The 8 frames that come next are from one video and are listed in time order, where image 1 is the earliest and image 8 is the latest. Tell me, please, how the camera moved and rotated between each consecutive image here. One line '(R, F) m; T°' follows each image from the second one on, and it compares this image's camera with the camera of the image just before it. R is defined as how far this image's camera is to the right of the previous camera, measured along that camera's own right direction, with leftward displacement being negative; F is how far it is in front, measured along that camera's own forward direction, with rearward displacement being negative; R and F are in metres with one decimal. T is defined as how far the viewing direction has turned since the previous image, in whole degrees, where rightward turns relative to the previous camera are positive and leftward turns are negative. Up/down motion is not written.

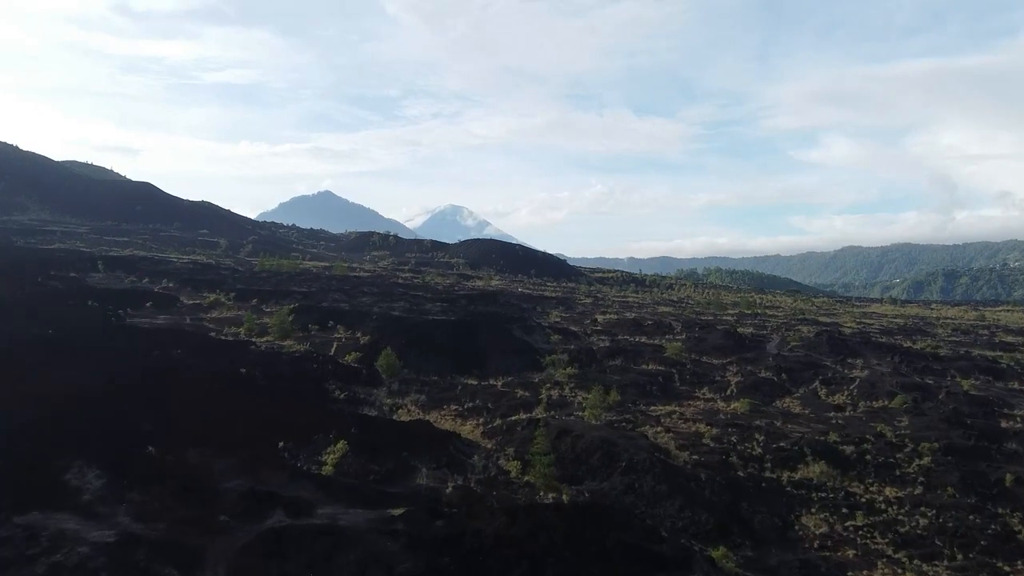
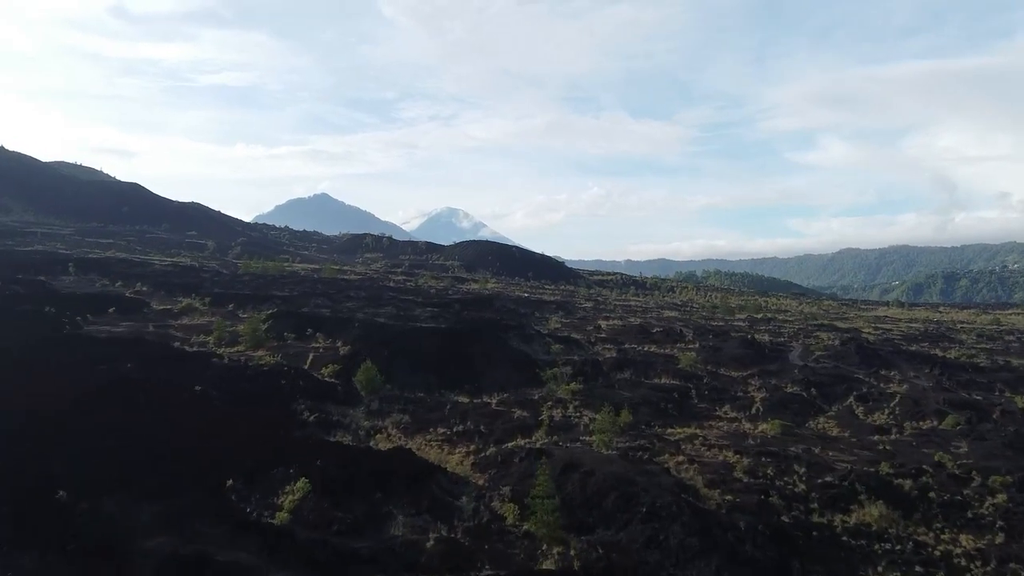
(0.0, +4.5) m; 0°
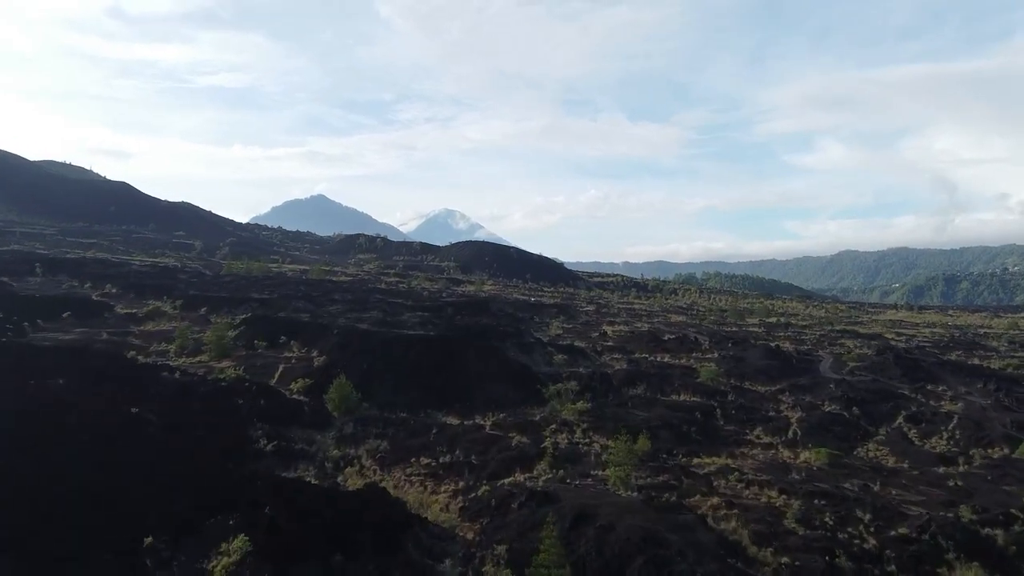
(0.0, +4.7) m; 0°
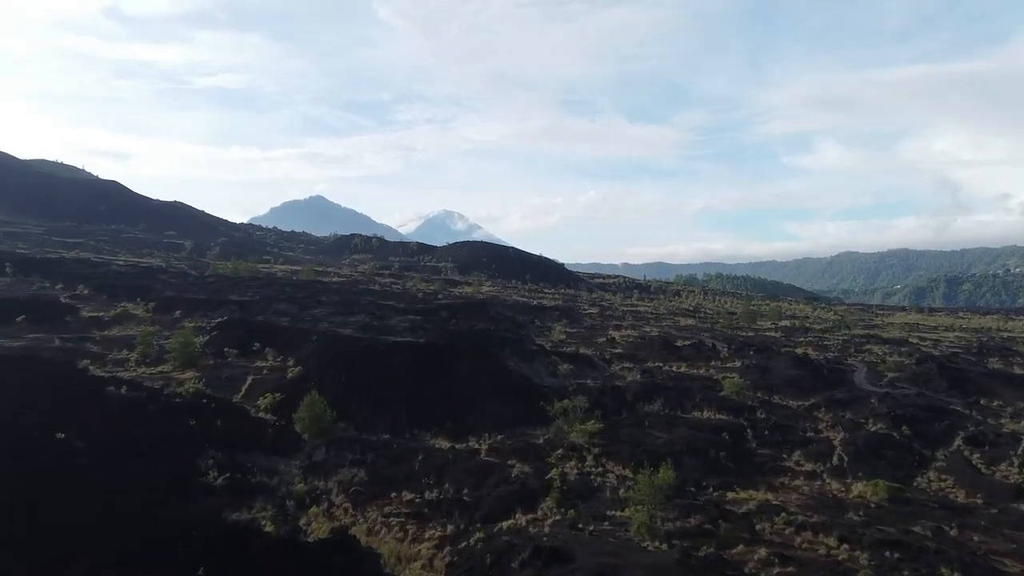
(0.0, +4.0) m; 0°
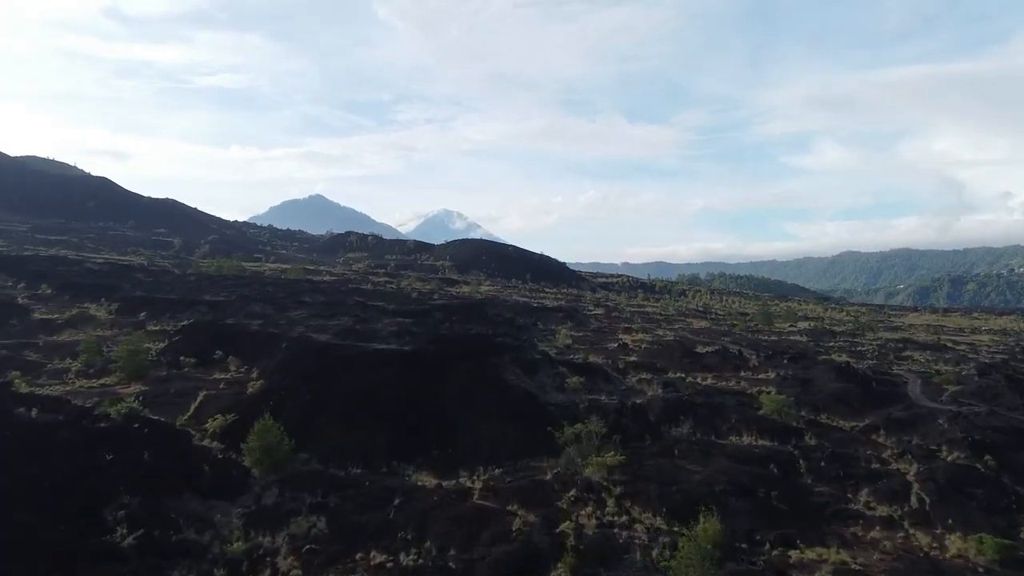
(0.0, +4.8) m; 0°
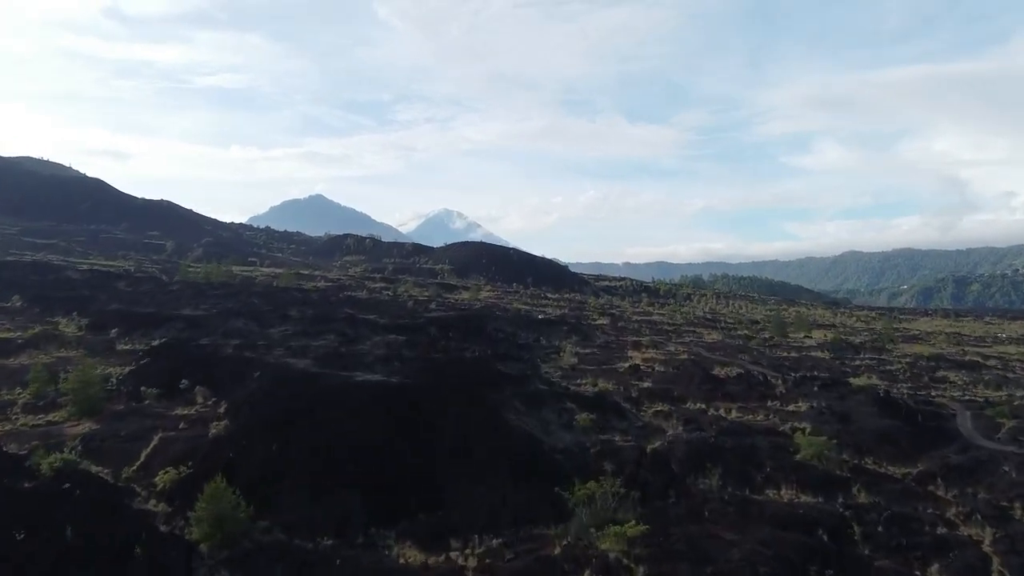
(0.0, +3.4) m; 0°
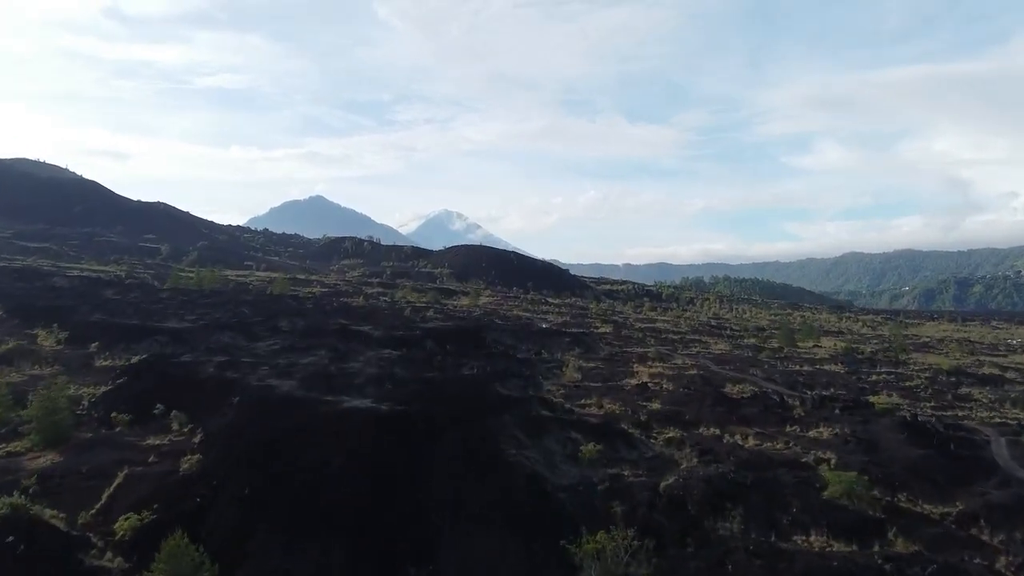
(0.0, +2.0) m; 0°
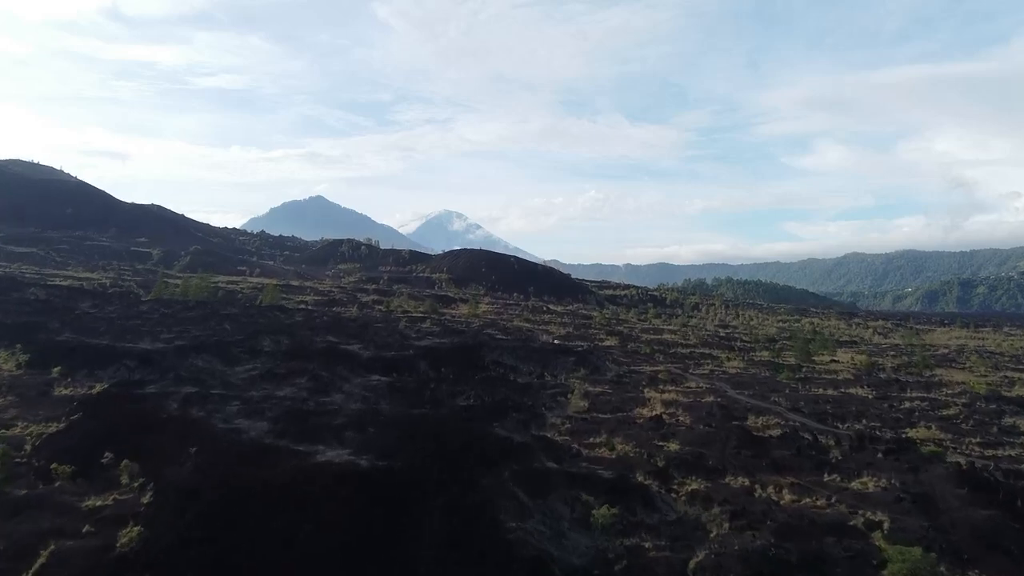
(0.0, +3.4) m; 0°
